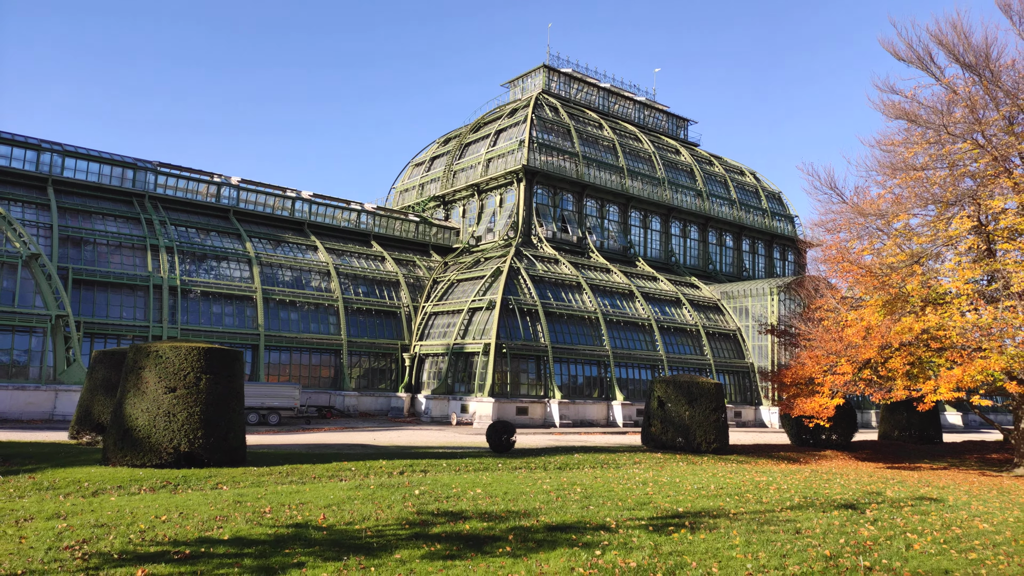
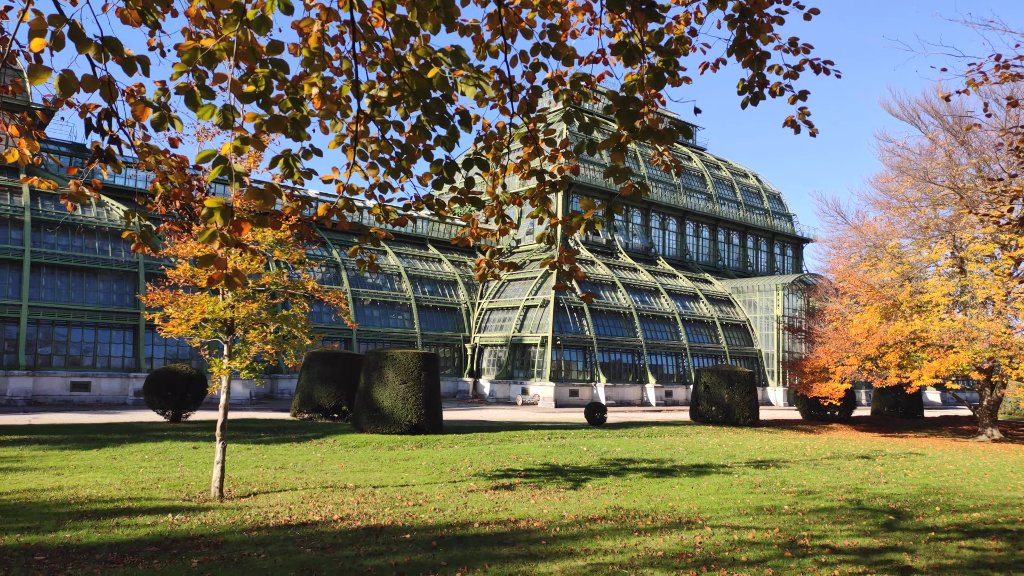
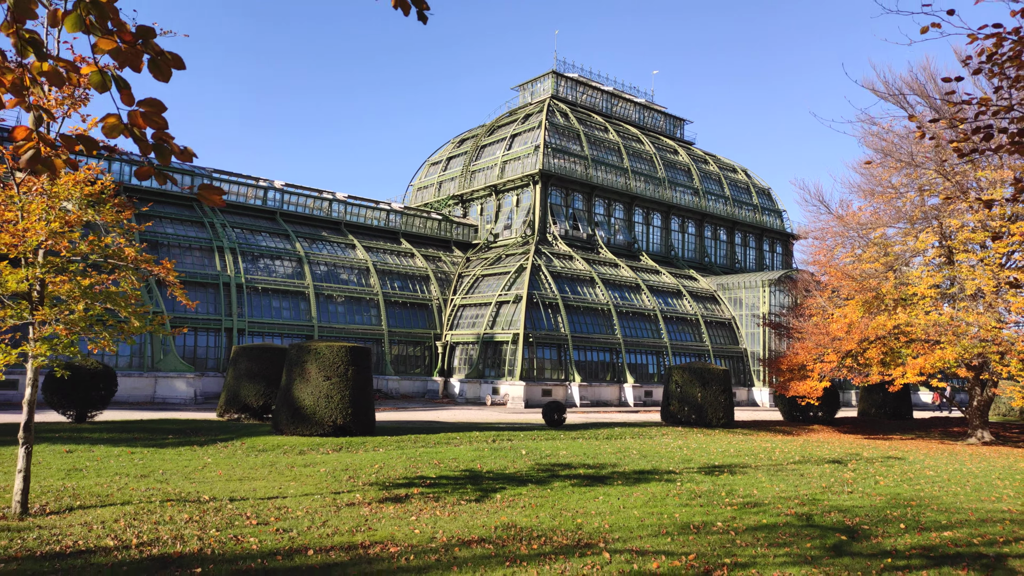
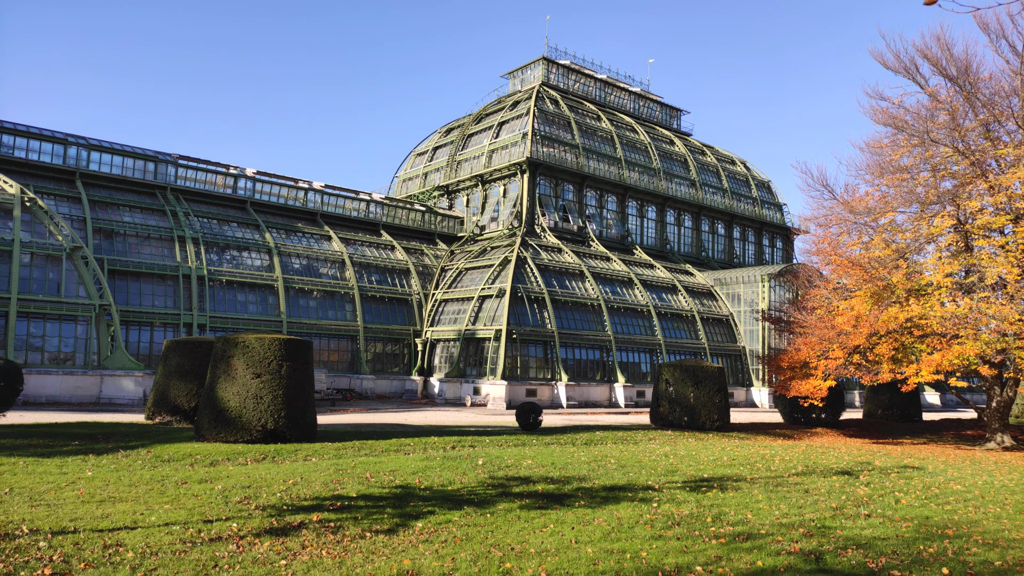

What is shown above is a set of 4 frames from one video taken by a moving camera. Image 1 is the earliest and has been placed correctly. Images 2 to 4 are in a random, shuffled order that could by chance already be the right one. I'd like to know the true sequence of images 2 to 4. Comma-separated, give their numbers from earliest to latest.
4, 3, 2
